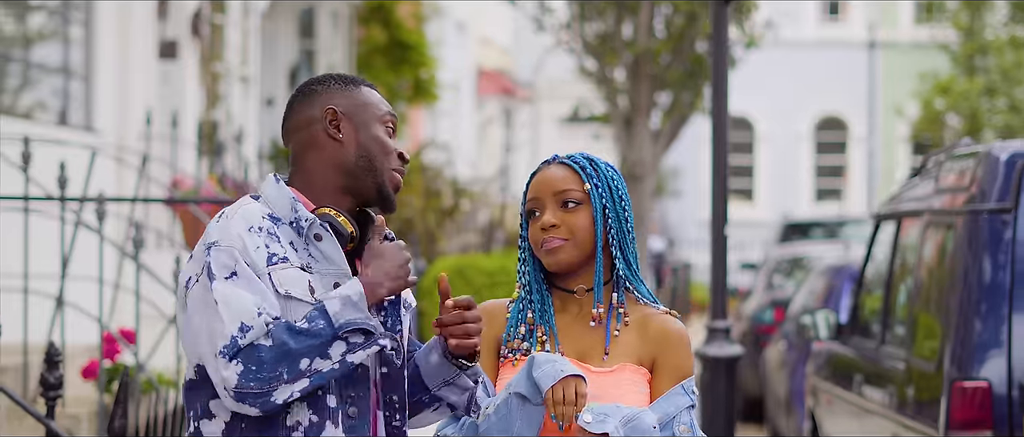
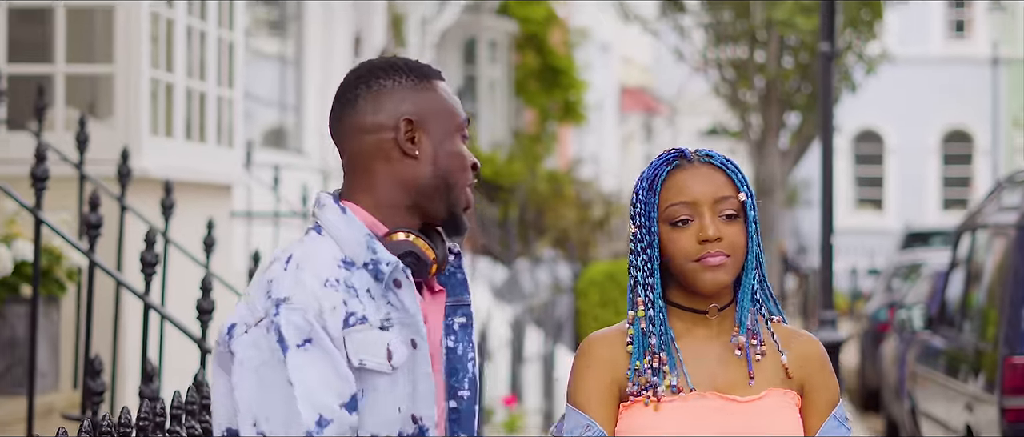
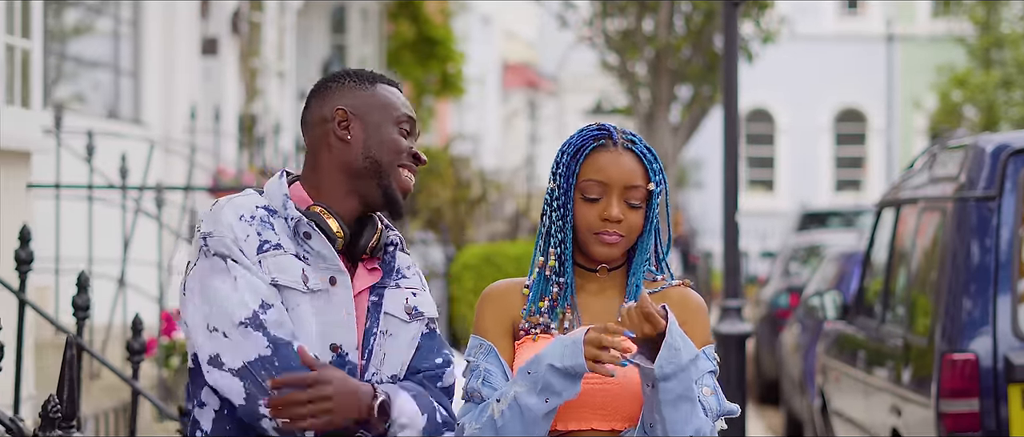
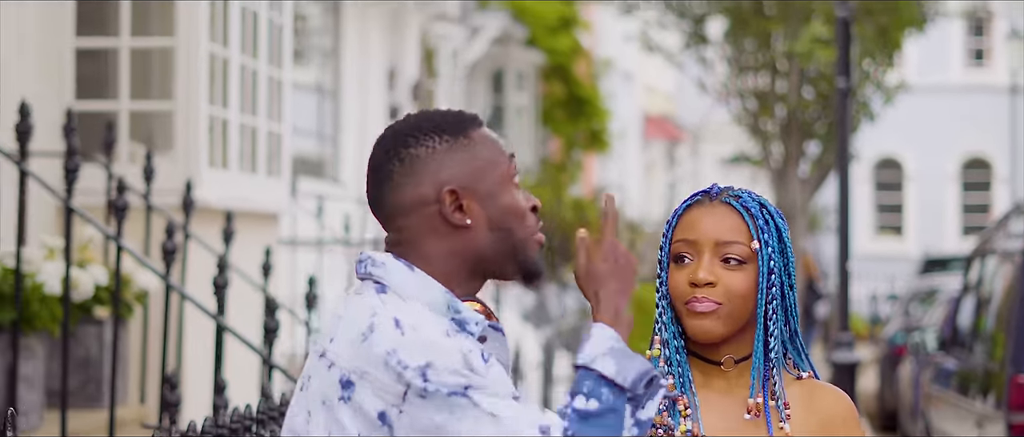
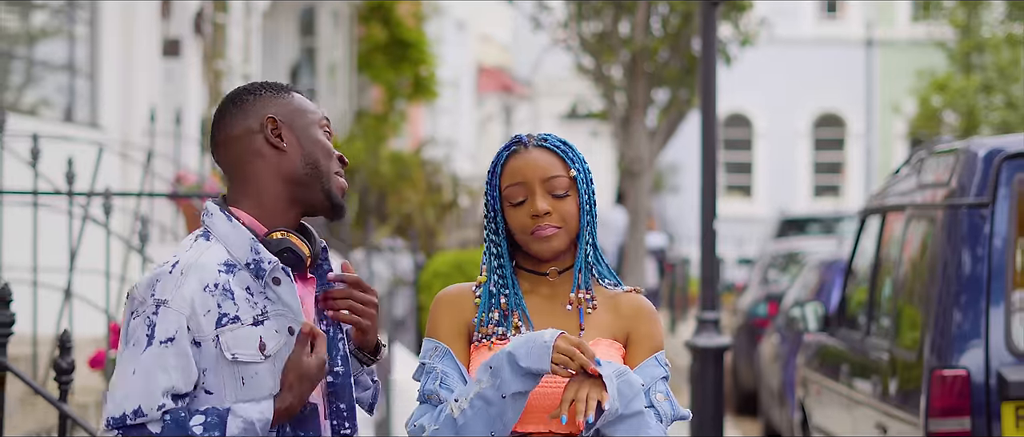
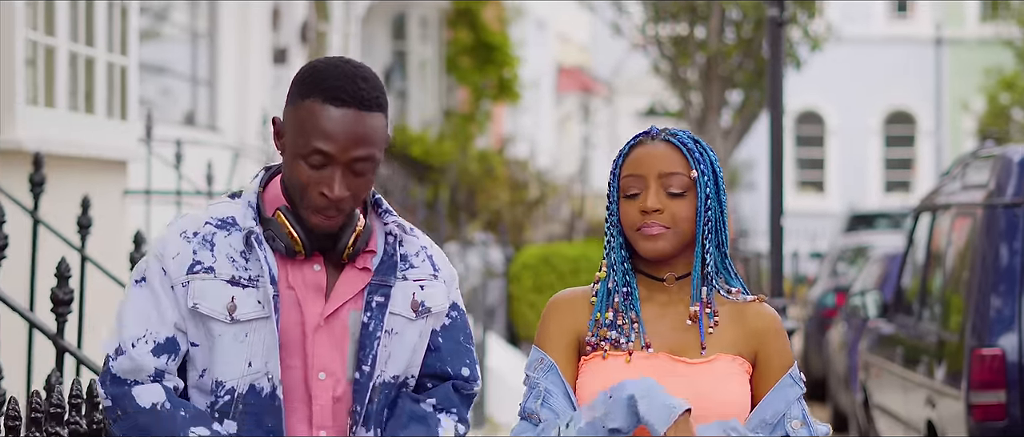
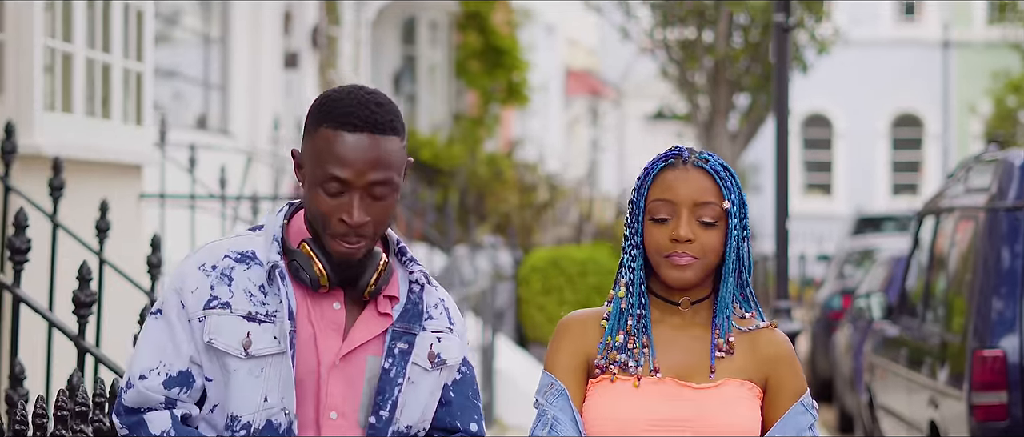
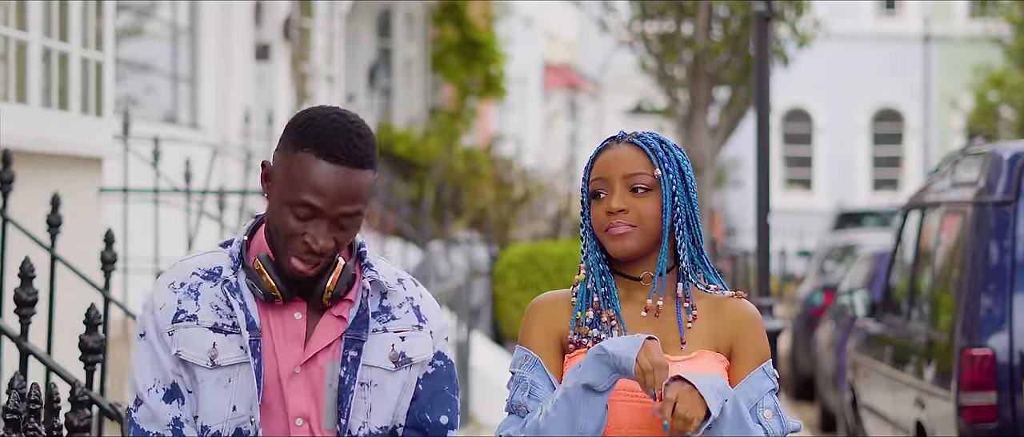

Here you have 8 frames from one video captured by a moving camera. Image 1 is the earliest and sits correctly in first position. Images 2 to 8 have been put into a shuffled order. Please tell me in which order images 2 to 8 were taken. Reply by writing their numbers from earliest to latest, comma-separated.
5, 3, 8, 6, 7, 2, 4
